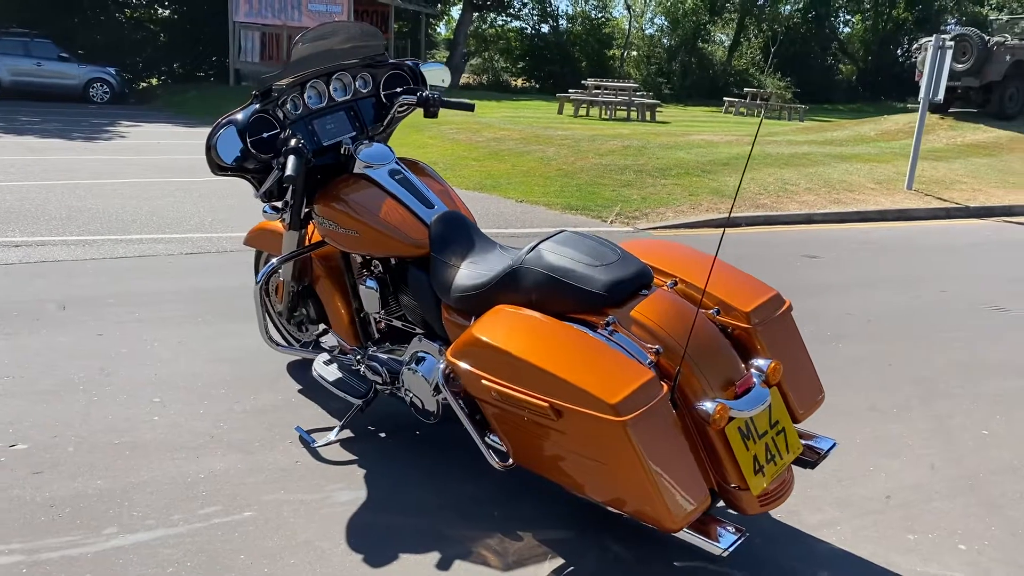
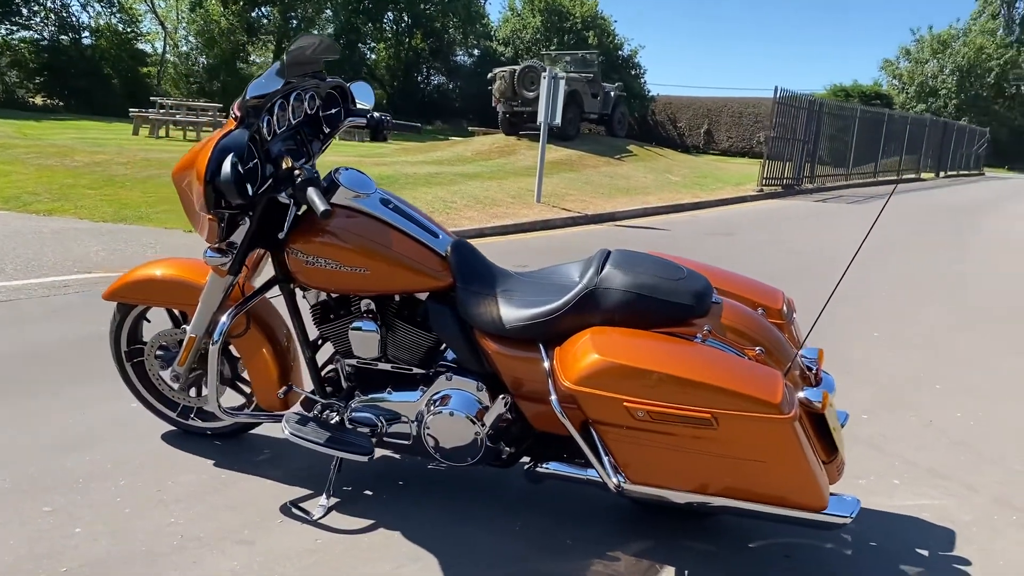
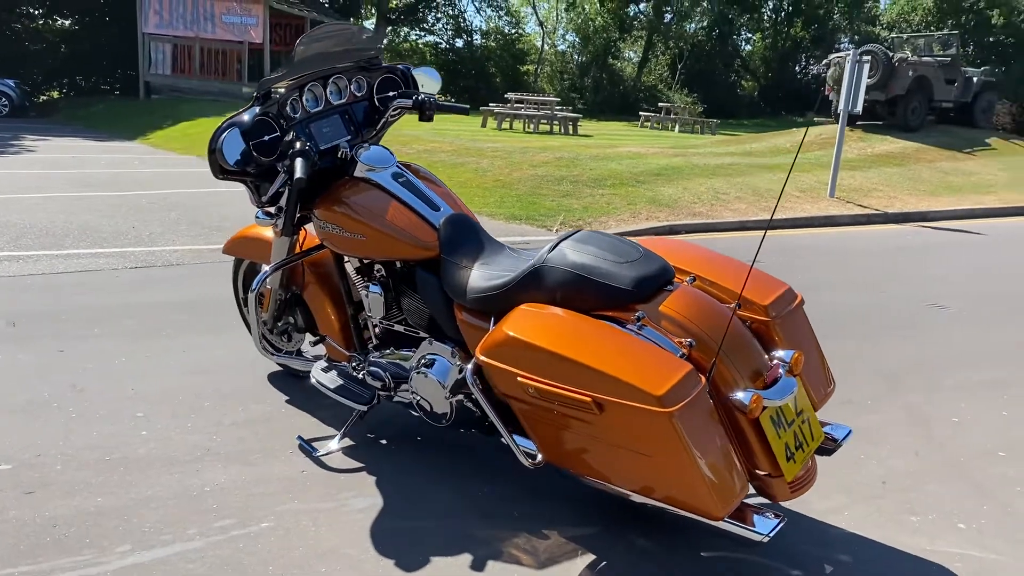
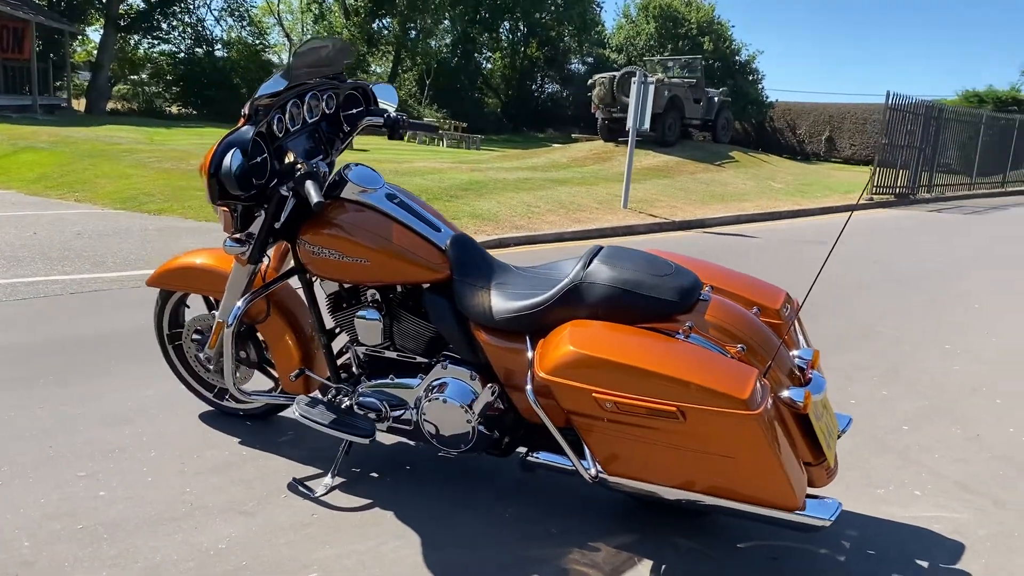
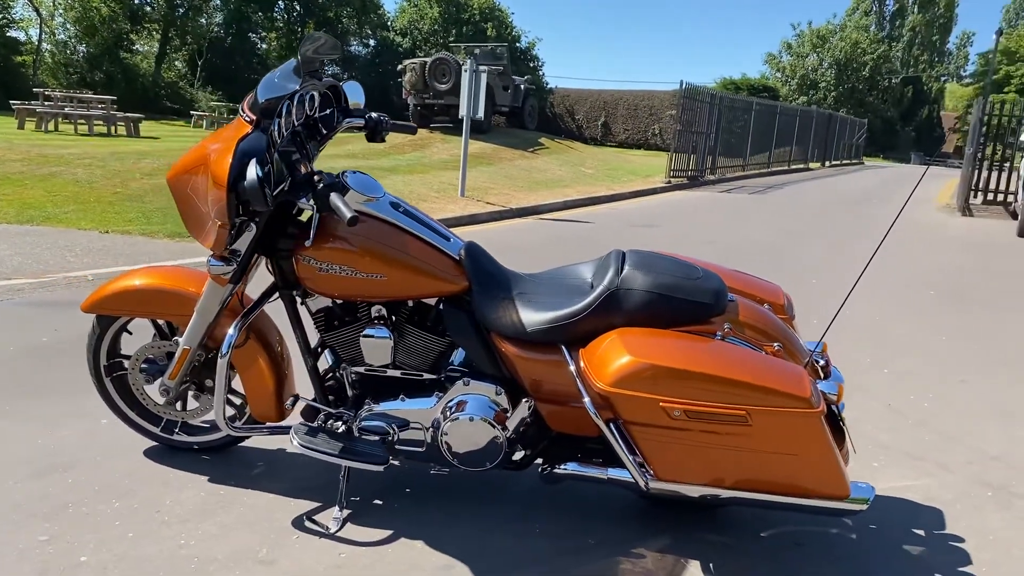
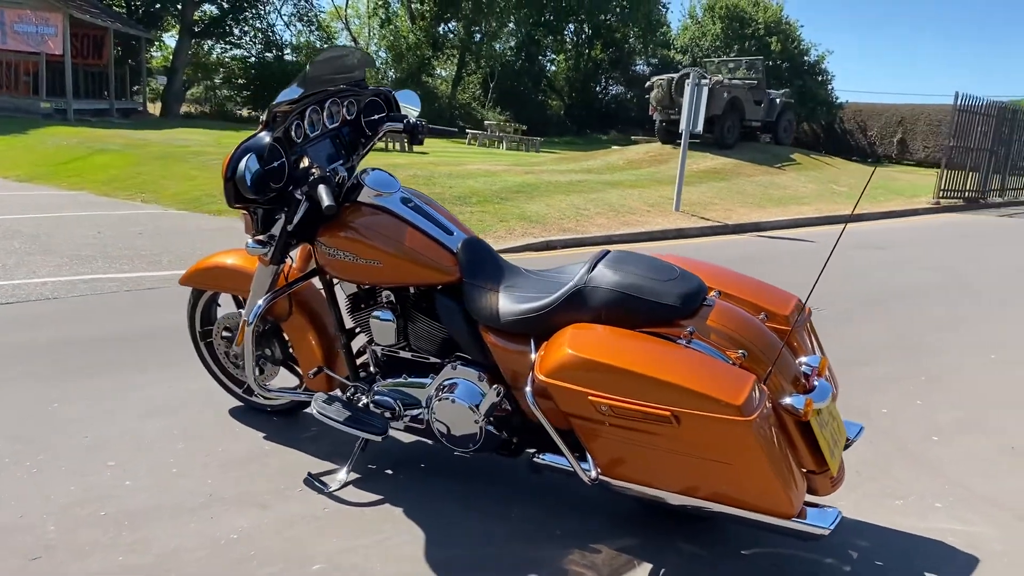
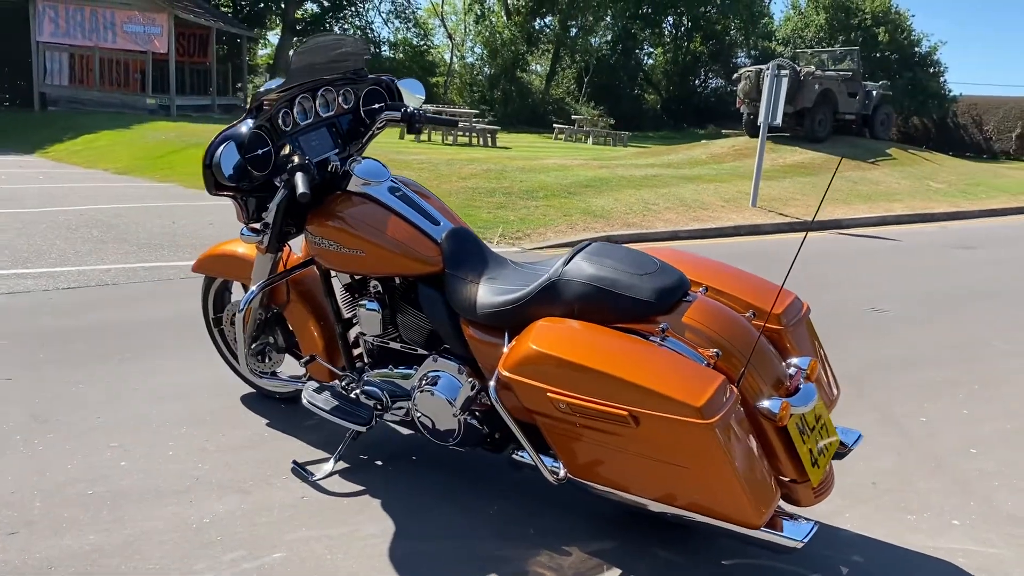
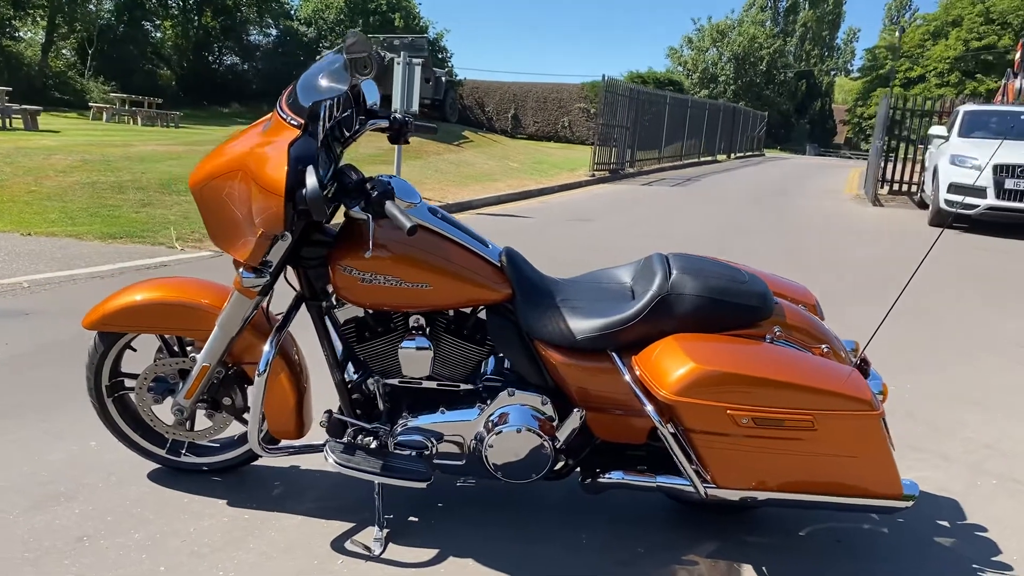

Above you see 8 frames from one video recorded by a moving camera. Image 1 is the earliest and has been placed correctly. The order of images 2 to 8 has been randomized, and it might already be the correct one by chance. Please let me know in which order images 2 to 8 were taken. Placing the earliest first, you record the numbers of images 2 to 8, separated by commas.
3, 7, 6, 4, 2, 5, 8
